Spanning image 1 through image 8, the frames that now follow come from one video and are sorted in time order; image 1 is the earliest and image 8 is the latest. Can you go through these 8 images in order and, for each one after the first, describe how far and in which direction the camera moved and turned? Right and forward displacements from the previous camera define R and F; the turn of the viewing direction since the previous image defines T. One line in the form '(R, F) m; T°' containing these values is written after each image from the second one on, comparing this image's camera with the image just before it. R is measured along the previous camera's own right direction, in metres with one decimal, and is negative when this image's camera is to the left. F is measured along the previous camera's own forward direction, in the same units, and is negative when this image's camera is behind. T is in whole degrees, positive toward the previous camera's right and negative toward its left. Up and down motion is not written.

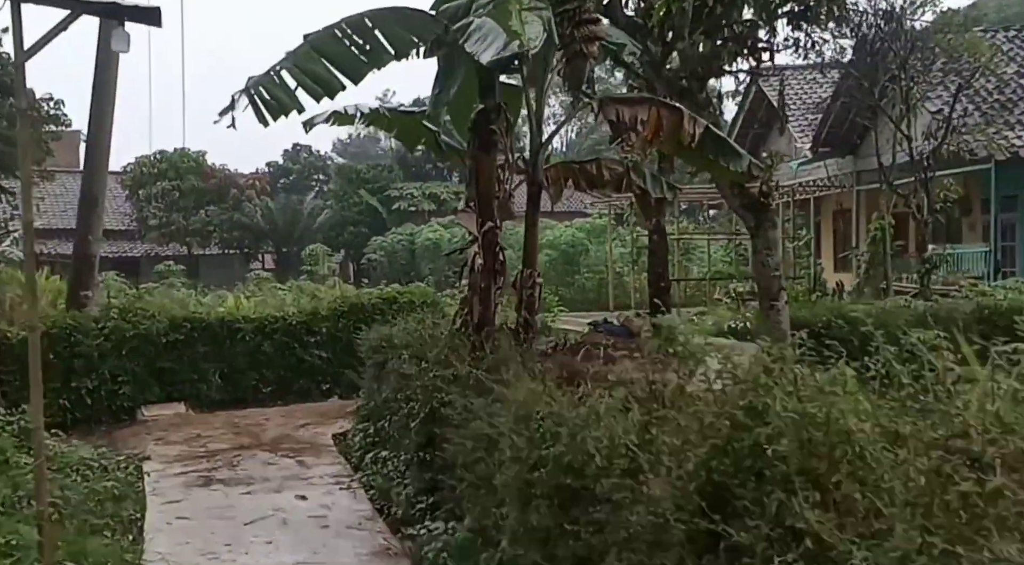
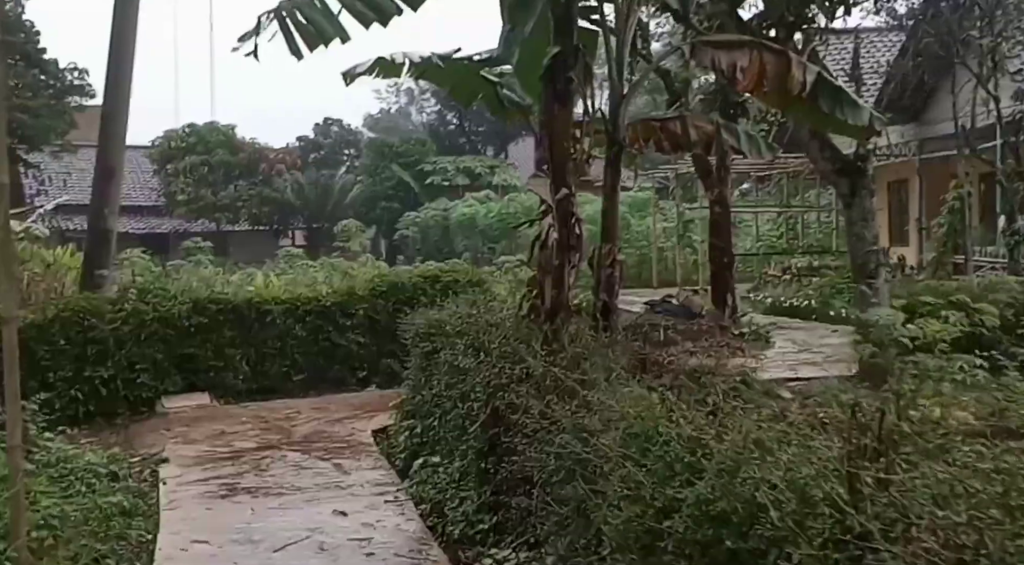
(-0.2, +0.9) m; -2°
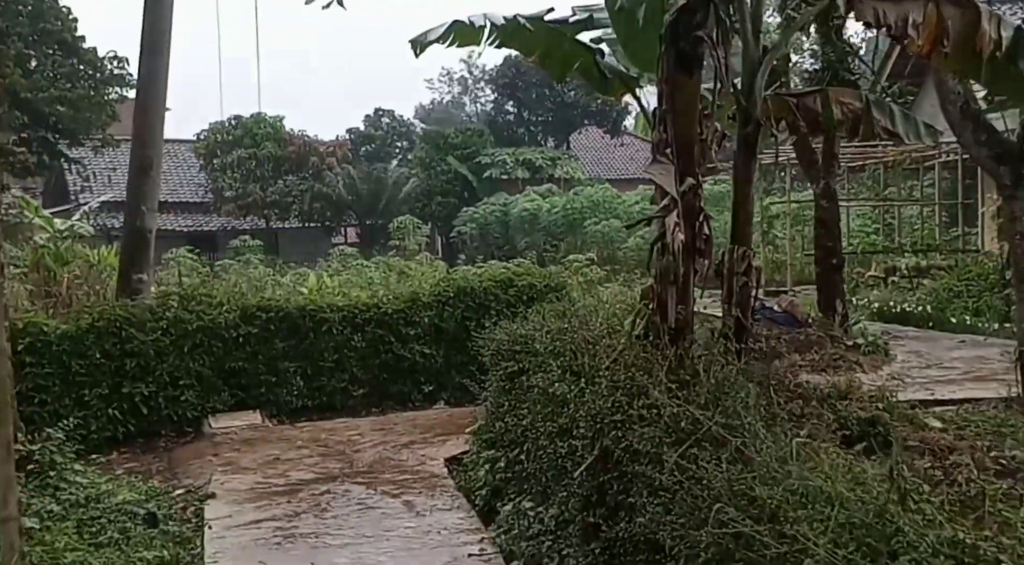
(-0.3, +0.9) m; -3°
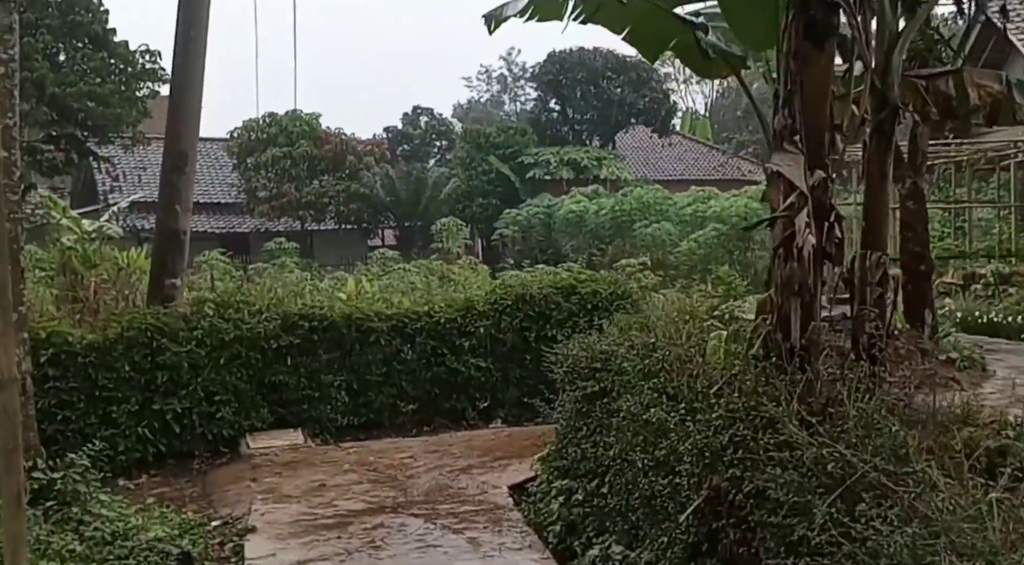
(-0.2, +0.6) m; -2°
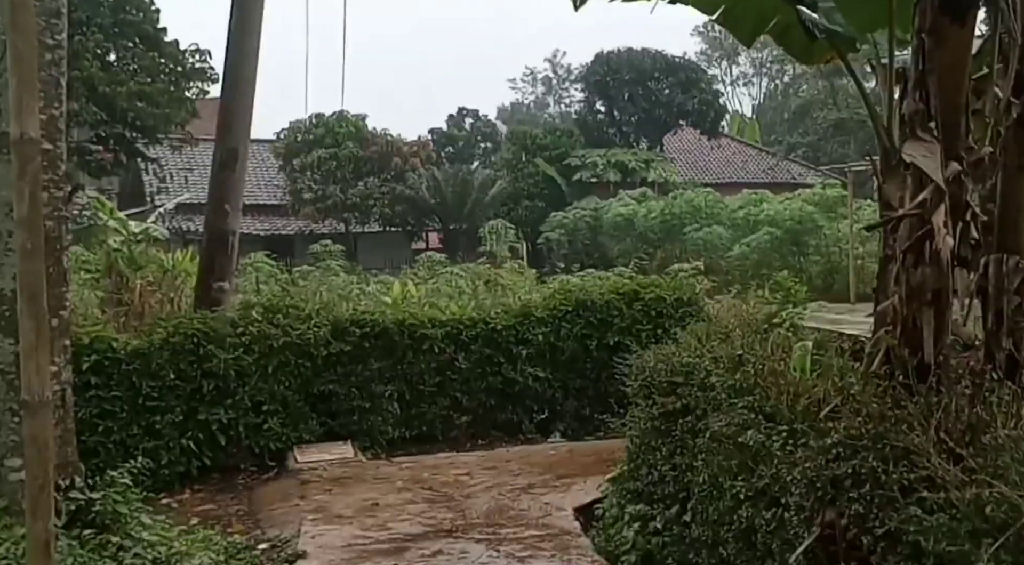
(-0.1, +0.4) m; -2°
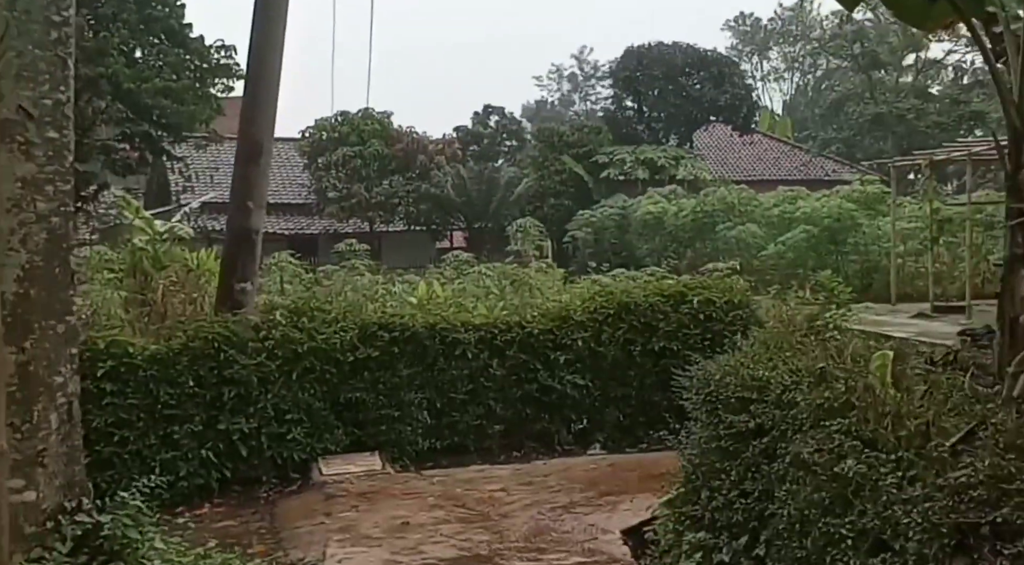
(-0.1, +0.4) m; -1°
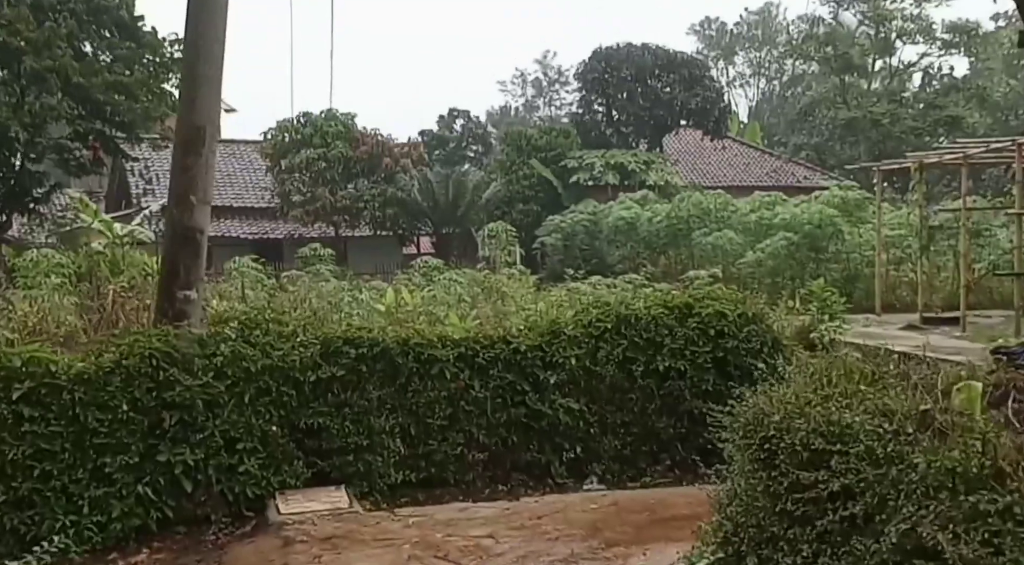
(-0.1, +0.8) m; +2°
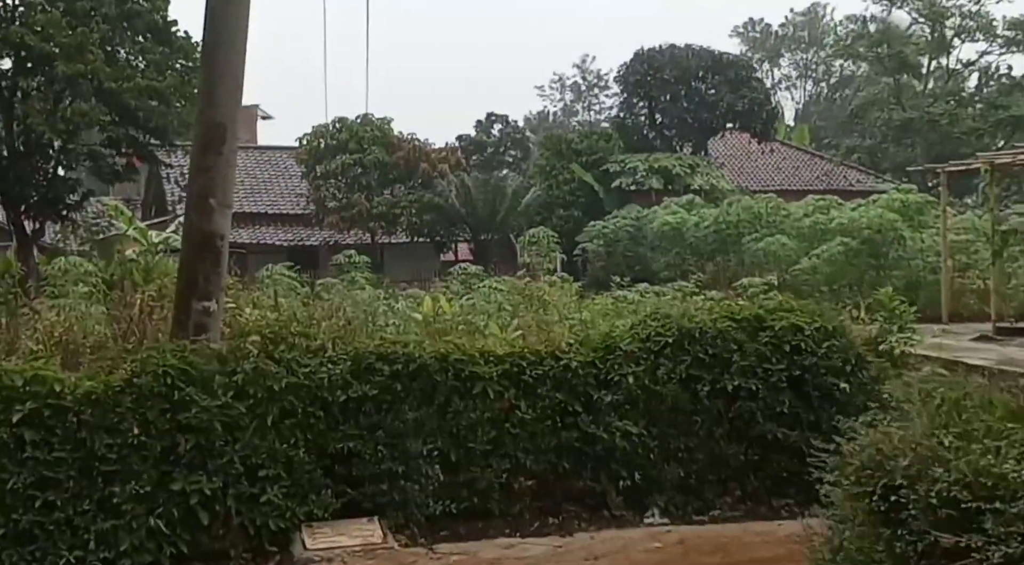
(-0.1, +0.6) m; -2°
